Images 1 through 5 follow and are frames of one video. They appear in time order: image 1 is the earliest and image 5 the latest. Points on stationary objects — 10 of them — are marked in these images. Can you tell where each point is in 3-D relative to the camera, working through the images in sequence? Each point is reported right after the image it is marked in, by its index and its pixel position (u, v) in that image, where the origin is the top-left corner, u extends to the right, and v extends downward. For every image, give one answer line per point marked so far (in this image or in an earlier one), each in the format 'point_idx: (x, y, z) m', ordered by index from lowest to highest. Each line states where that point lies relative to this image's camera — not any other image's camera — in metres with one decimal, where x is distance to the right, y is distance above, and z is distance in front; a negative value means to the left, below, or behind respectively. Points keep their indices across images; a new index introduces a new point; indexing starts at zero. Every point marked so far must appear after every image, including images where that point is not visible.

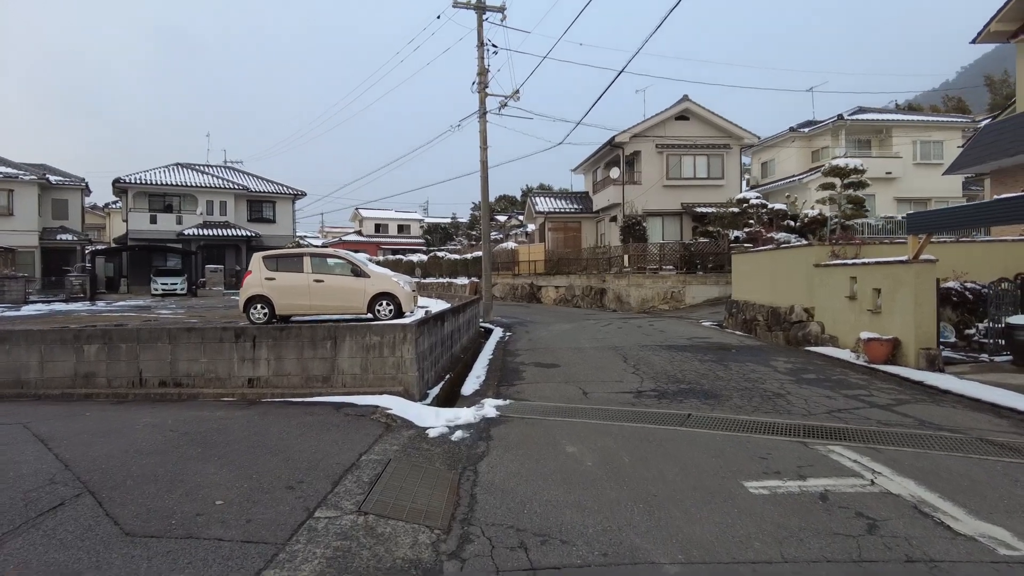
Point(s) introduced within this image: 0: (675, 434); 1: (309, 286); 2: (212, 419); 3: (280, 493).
0: (+1.2, -1.1, +4.8) m
1: (-3.3, 0.0, +10.9) m
2: (-2.2, -1.0, +4.9) m
3: (-1.1, -1.0, +3.3) m
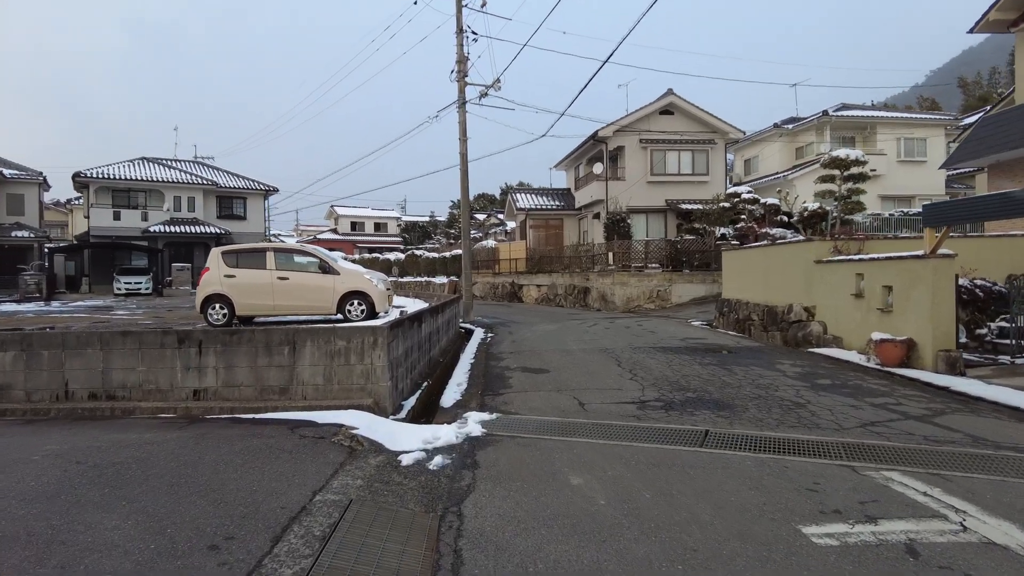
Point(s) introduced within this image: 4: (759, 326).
0: (+1.1, -1.0, +4.1) m
1: (-3.6, +0.1, +10.0) m
2: (-2.3, -0.9, +4.0) m
3: (-1.2, -1.0, +2.4) m
4: (+4.7, -0.7, +12.7) m
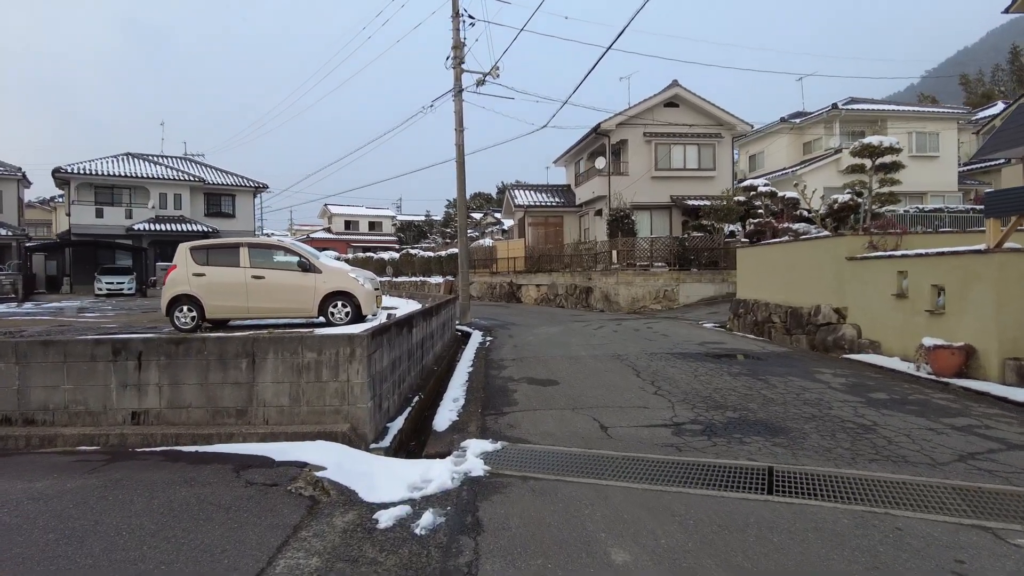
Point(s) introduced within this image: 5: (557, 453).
0: (+1.2, -1.0, +3.0) m
1: (-3.6, +0.1, +8.9) m
2: (-2.2, -0.9, +3.0) m
3: (-1.1, -1.0, +1.4) m
4: (+4.7, -0.7, +11.7) m
5: (+0.3, -1.0, +4.2) m
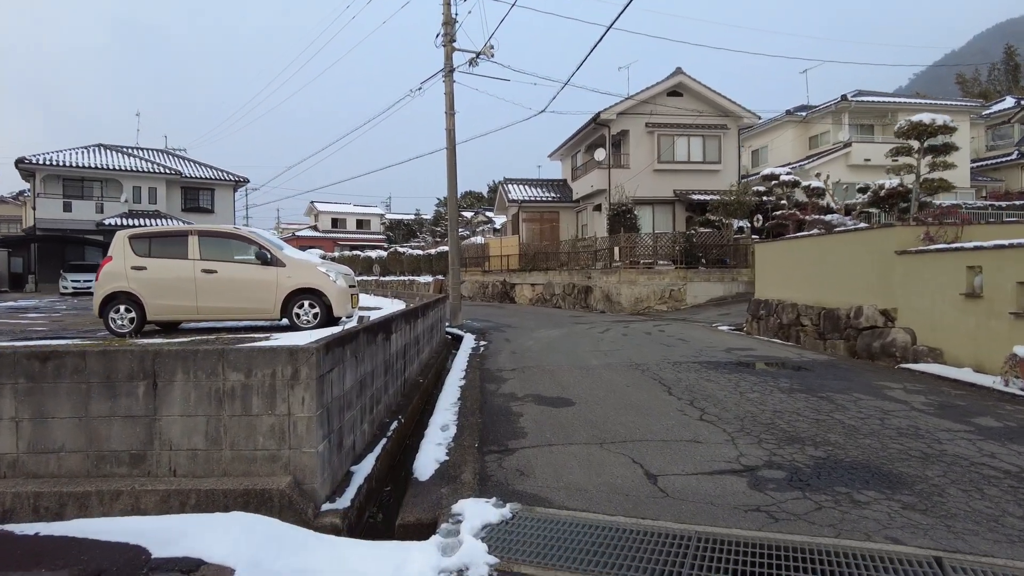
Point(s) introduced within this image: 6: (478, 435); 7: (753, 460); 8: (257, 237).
0: (+1.3, -1.0, +1.7) m
1: (-3.6, +0.1, +7.5) m
2: (-2.1, -0.9, +1.6) m
3: (-1.0, -0.9, 0.0) m
4: (+4.7, -0.7, +10.4) m
5: (+0.4, -1.0, +2.8) m
6: (-0.2, -1.0, +4.6) m
7: (+1.4, -1.0, +3.9) m
8: (-3.0, +0.6, +7.8) m
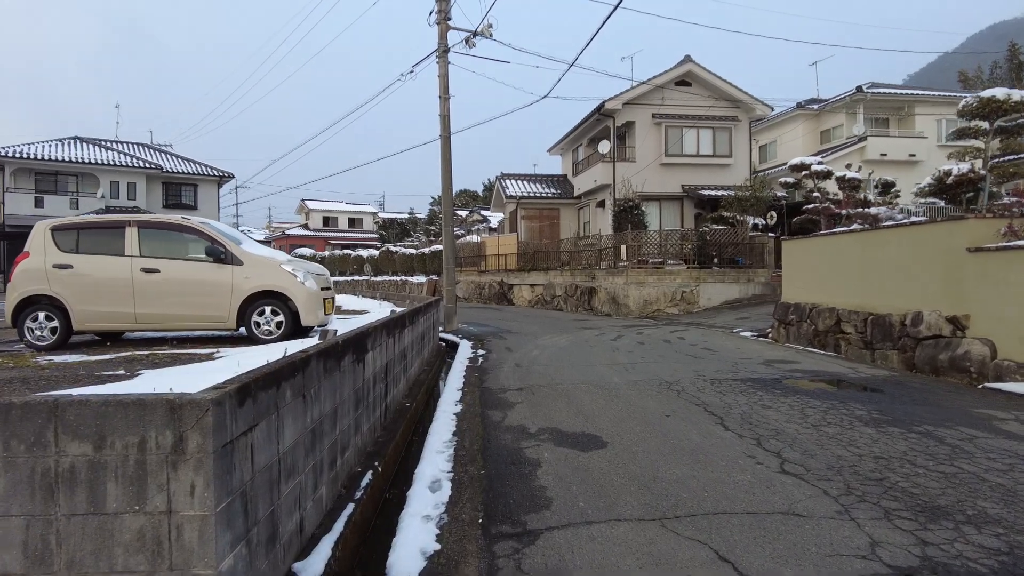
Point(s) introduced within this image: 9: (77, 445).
0: (+1.4, -1.0, +0.3) m
1: (-3.5, +0.1, +6.1) m
2: (-2.0, -0.9, +0.2) m
3: (-0.8, -1.0, -1.3) m
4: (+4.7, -0.7, +9.1) m
5: (+0.5, -1.0, +1.5) m
6: (-0.1, -1.0, +3.2) m
7: (+1.5, -1.0, +2.6) m
8: (-2.9, +0.6, +6.4) m
9: (-1.2, -0.4, +1.9) m
